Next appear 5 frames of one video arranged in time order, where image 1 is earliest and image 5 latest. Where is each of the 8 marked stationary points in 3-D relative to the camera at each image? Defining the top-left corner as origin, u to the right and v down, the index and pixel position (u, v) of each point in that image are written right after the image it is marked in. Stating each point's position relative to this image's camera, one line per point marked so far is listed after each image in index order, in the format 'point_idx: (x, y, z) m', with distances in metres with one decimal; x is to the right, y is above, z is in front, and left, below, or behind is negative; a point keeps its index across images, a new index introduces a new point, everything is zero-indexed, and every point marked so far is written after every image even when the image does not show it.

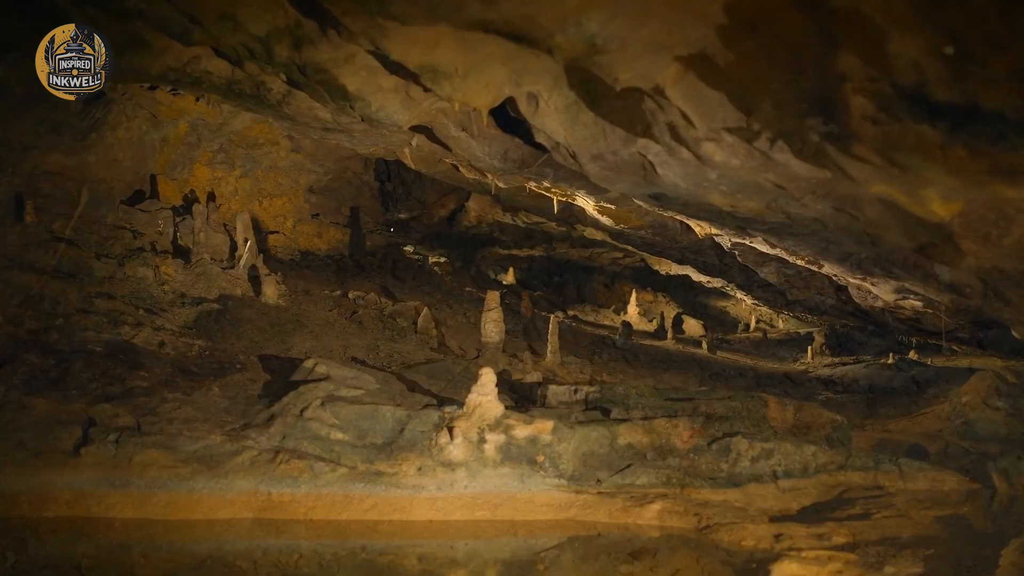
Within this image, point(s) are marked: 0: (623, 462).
0: (+1.2, -1.9, +9.1) m
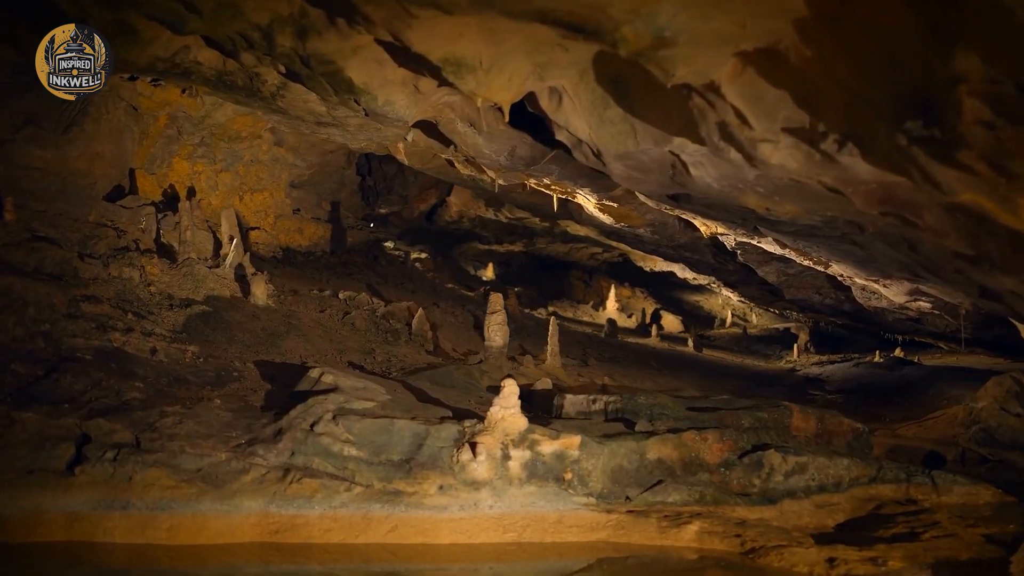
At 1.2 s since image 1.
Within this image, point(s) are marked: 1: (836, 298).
0: (+1.5, -2.0, +8.6) m
1: (+7.7, -0.2, +19.7) m
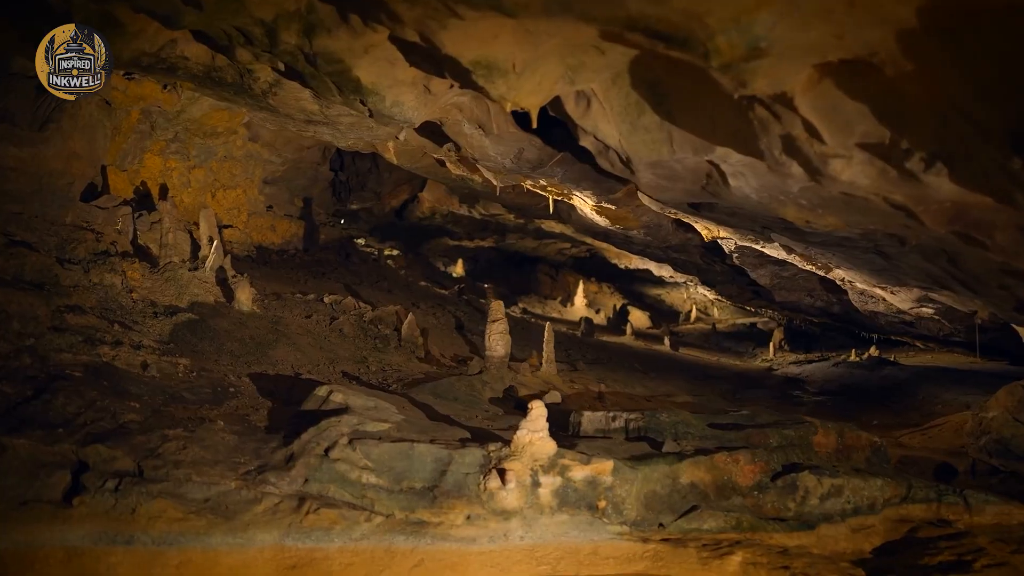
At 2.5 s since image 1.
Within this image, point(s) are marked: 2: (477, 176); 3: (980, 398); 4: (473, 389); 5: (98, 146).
0: (+1.8, -2.2, +8.2) m
1: (+7.5, -0.3, +19.5) m
2: (-0.8, +2.4, +17.3) m
3: (+10.6, -2.5, +18.5) m
4: (-0.6, -1.5, +12.7) m
5: (-7.6, +2.6, +14.9) m
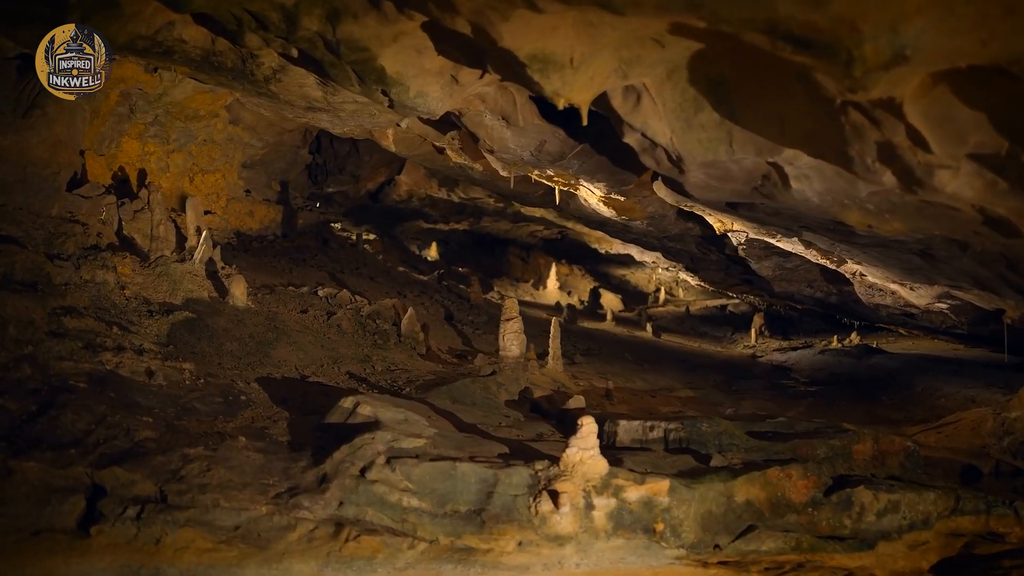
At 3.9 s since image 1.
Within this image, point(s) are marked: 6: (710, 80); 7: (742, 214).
0: (+2.2, -2.2, +7.8) m
1: (+7.4, -0.1, +19.3) m
2: (-0.7, +2.5, +16.7) m
3: (+10.6, -2.3, +18.5) m
4: (-0.3, -1.5, +12.2) m
5: (-7.4, +2.7, +14.0) m
6: (+1.7, +1.8, +7.0) m
7: (+2.9, +0.9, +10.2) m
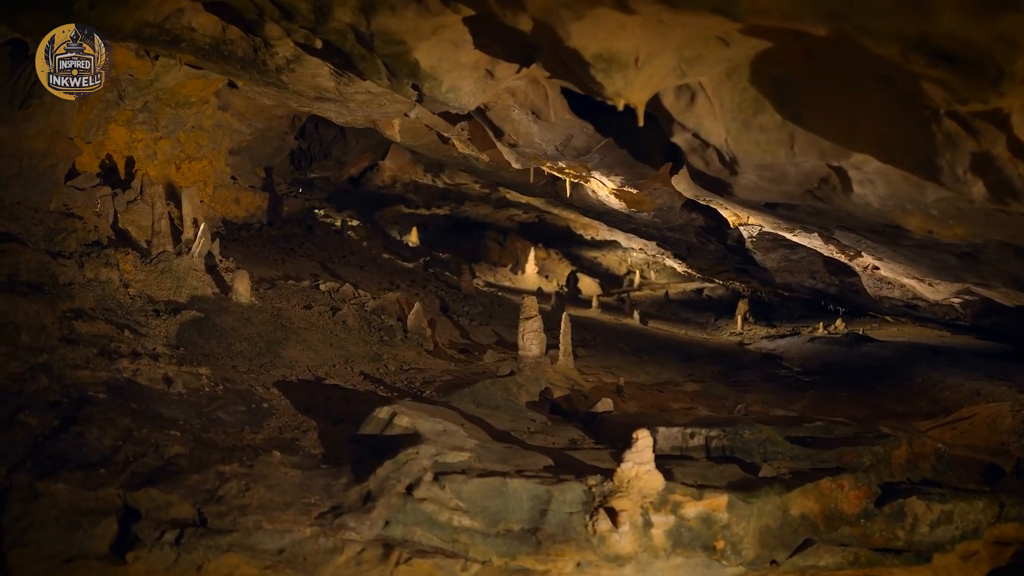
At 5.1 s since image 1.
0: (+2.7, -2.3, +7.6) m
1: (+7.5, +0.1, +19.2) m
2: (-0.5, +2.6, +16.3) m
3: (+10.7, -2.2, +18.6) m
4: (0.0, -1.5, +11.9) m
5: (-7.1, +2.7, +13.4) m
6: (+2.2, +1.7, +6.7) m
7: (+3.2, +0.9, +9.9) m
